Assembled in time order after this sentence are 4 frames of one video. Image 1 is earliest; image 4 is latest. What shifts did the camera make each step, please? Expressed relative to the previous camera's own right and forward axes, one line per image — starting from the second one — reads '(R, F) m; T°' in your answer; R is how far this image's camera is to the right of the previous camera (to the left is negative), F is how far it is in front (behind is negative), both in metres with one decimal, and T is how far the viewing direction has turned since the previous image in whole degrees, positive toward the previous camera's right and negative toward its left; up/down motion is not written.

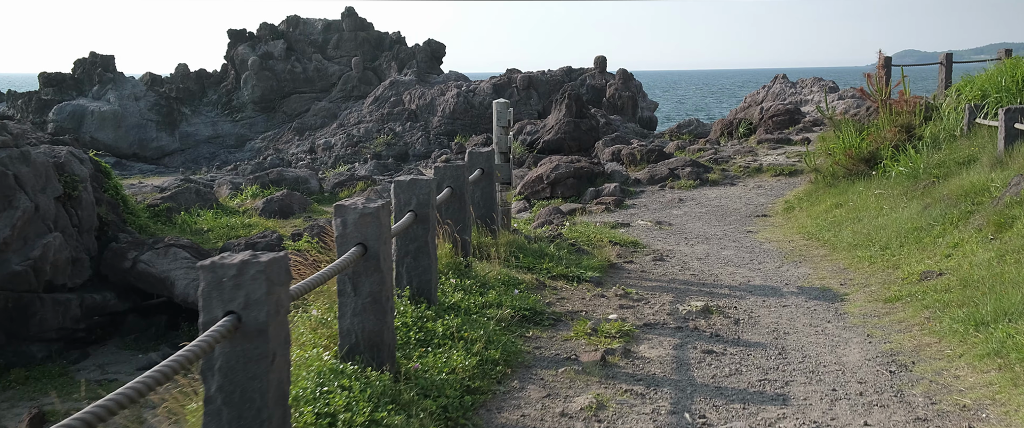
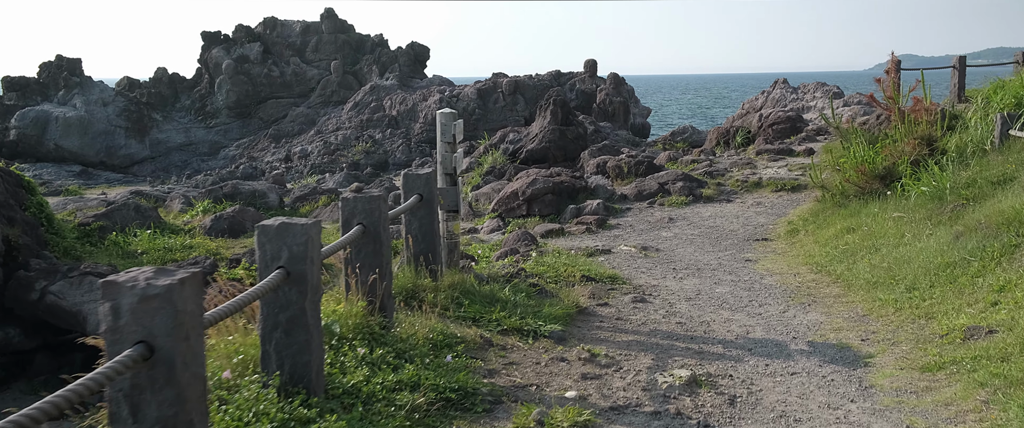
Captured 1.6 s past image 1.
(+0.4, +1.6) m; 0°
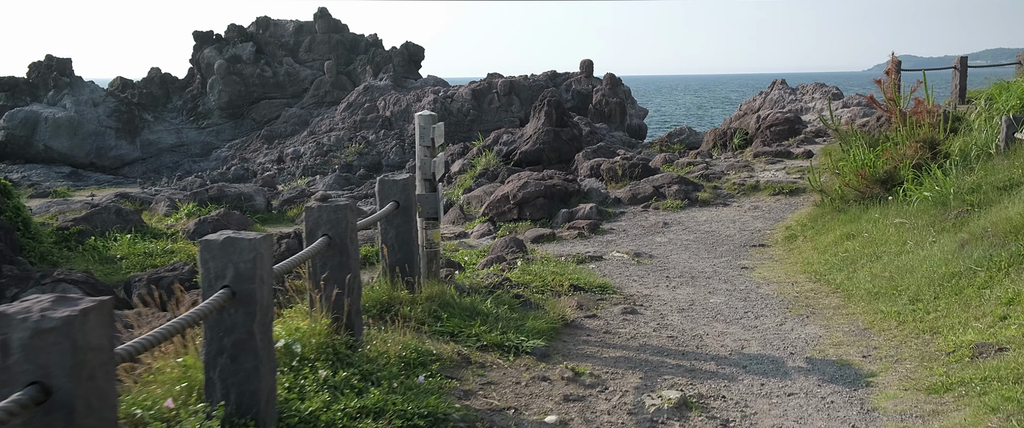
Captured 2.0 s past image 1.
(+0.1, +0.4) m; 0°
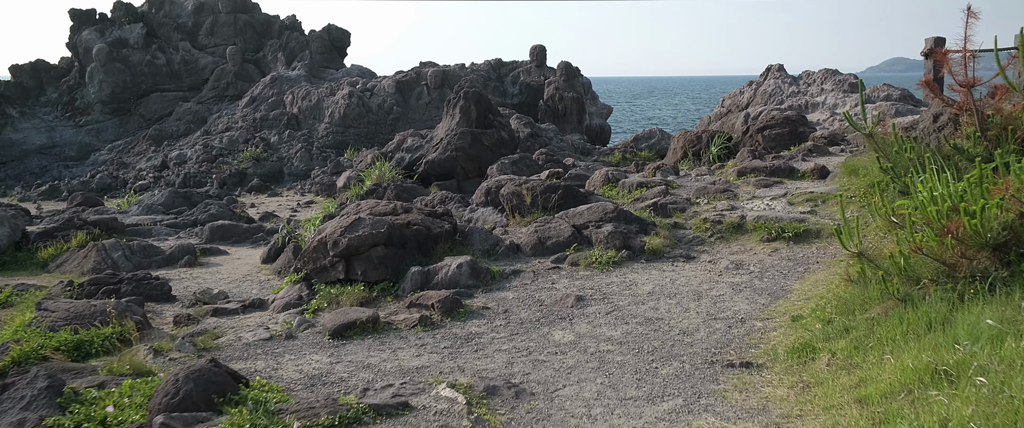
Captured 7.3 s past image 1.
(+1.6, +5.6) m; 0°
